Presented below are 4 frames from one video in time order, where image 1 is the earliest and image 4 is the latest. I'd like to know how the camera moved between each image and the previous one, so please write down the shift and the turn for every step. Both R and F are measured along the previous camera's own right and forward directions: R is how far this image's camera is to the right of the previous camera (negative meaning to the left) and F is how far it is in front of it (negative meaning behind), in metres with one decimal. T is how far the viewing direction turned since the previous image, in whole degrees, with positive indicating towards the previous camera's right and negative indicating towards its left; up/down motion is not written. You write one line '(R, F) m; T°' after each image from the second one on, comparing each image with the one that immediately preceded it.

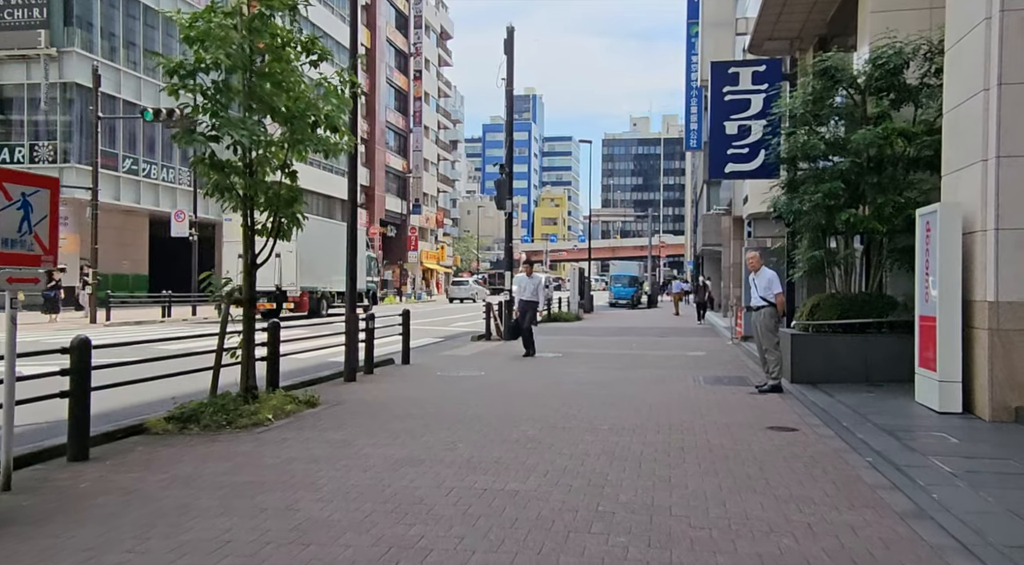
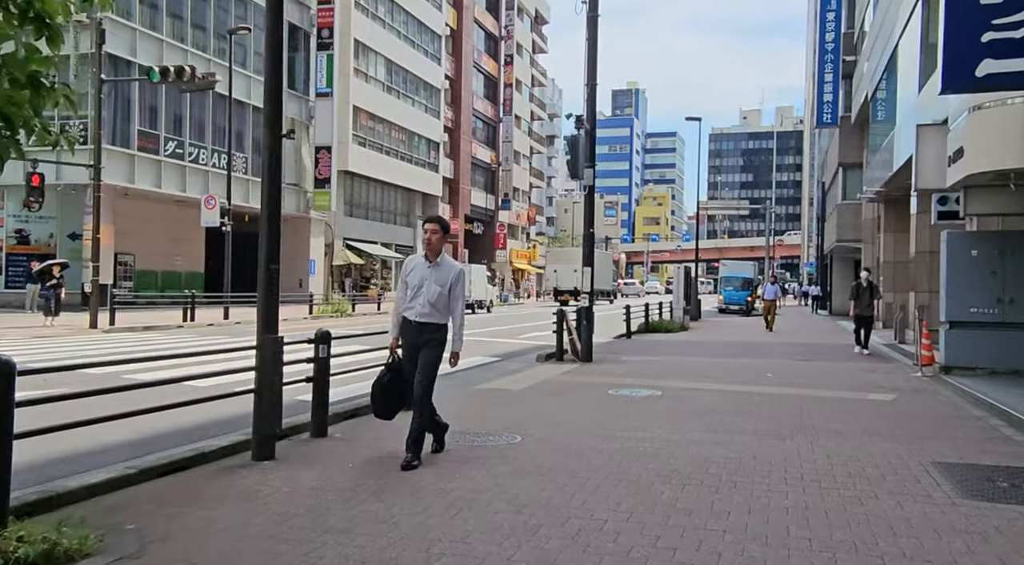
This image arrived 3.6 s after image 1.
(+0.4, +5.9) m; -7°
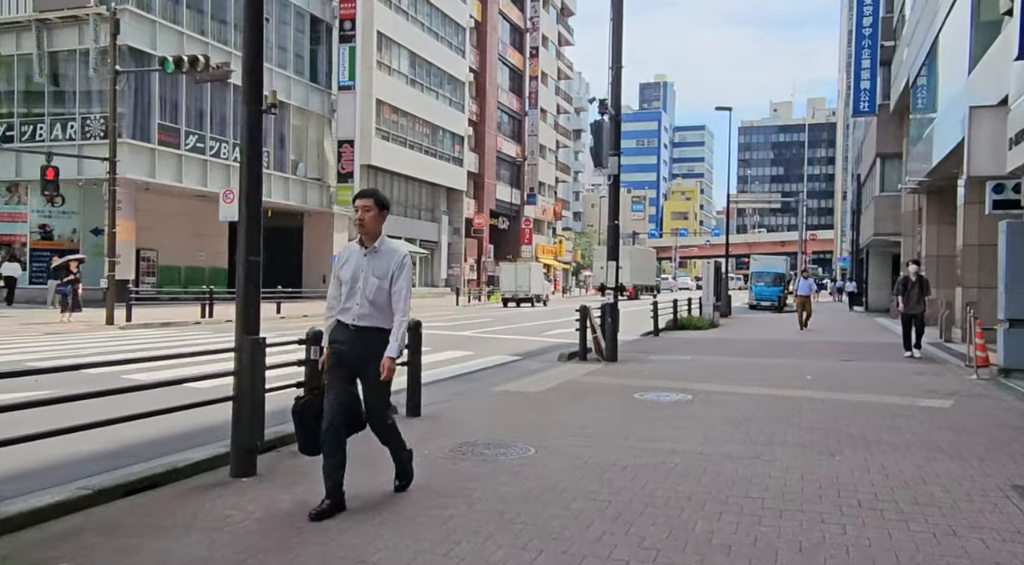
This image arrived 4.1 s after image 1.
(+0.1, +0.8) m; -2°
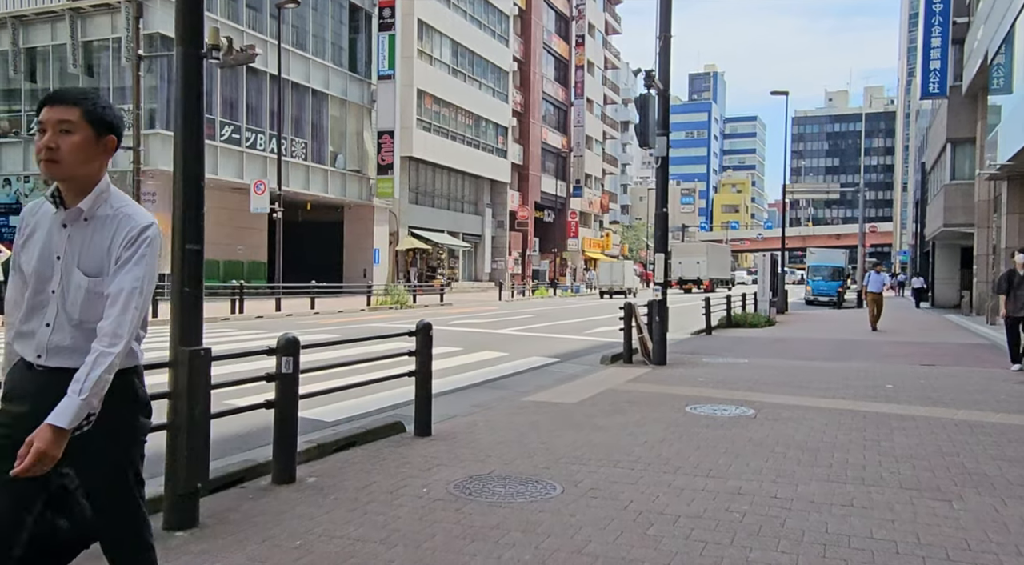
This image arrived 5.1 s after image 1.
(+0.2, +1.4) m; -3°
